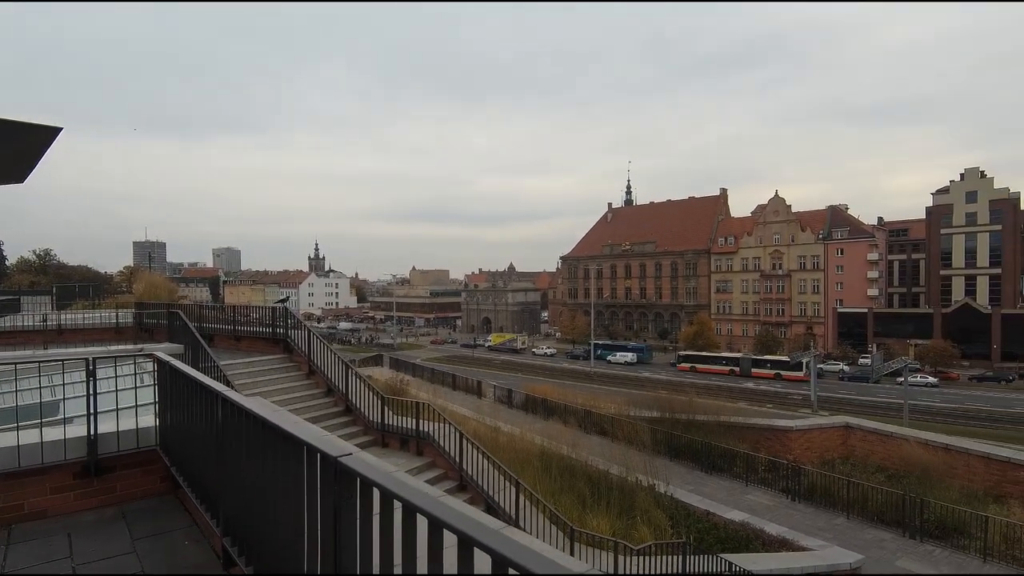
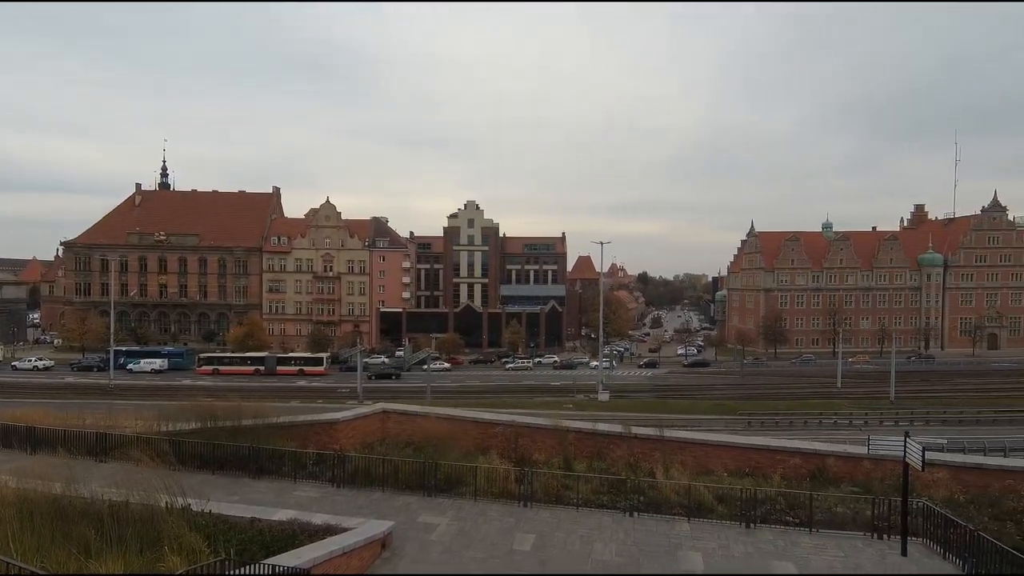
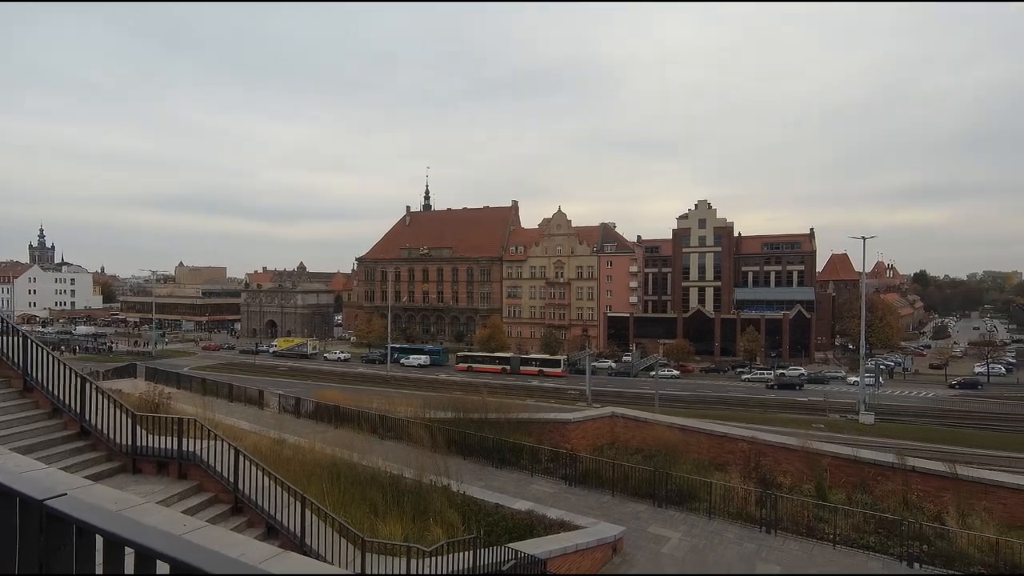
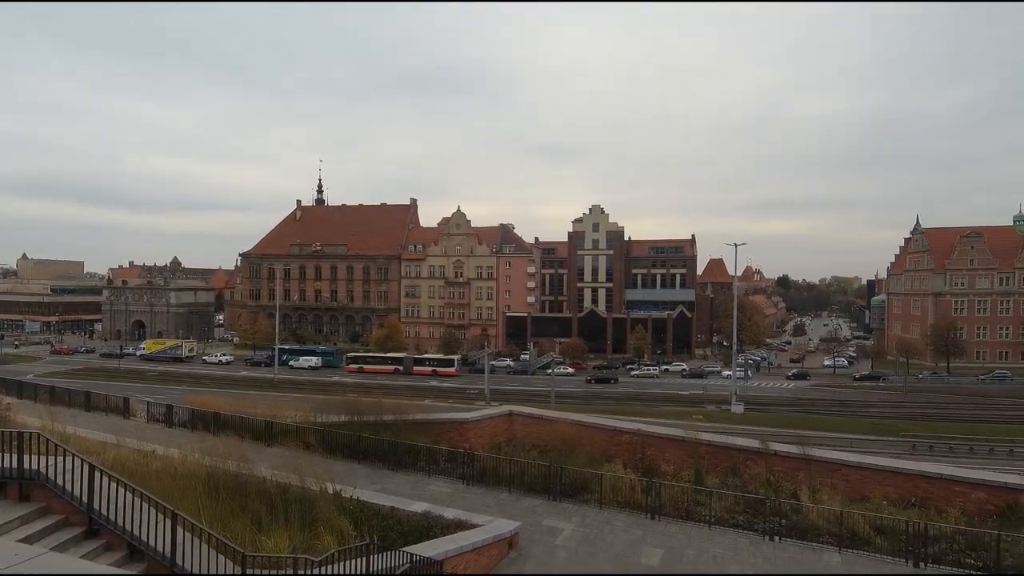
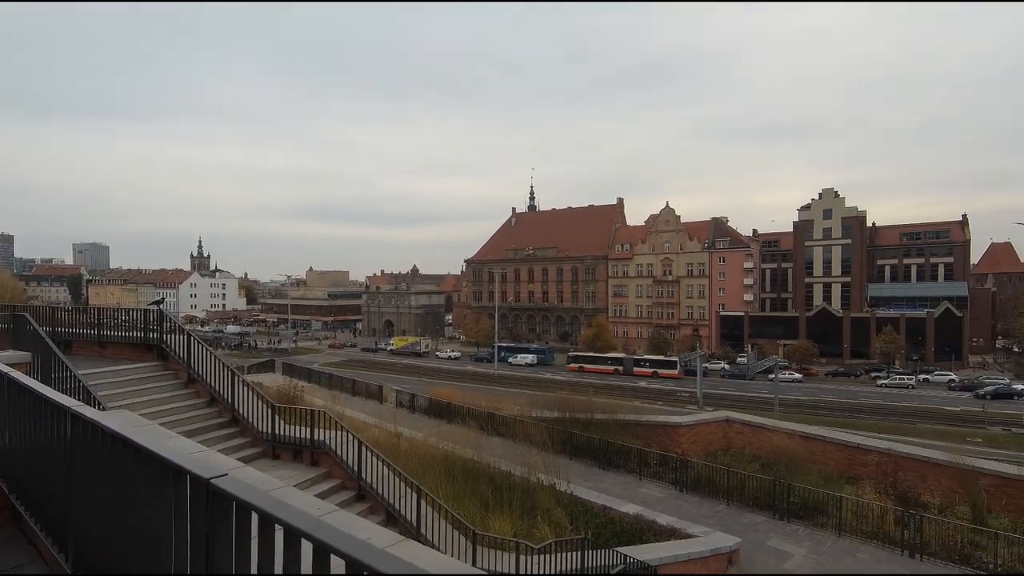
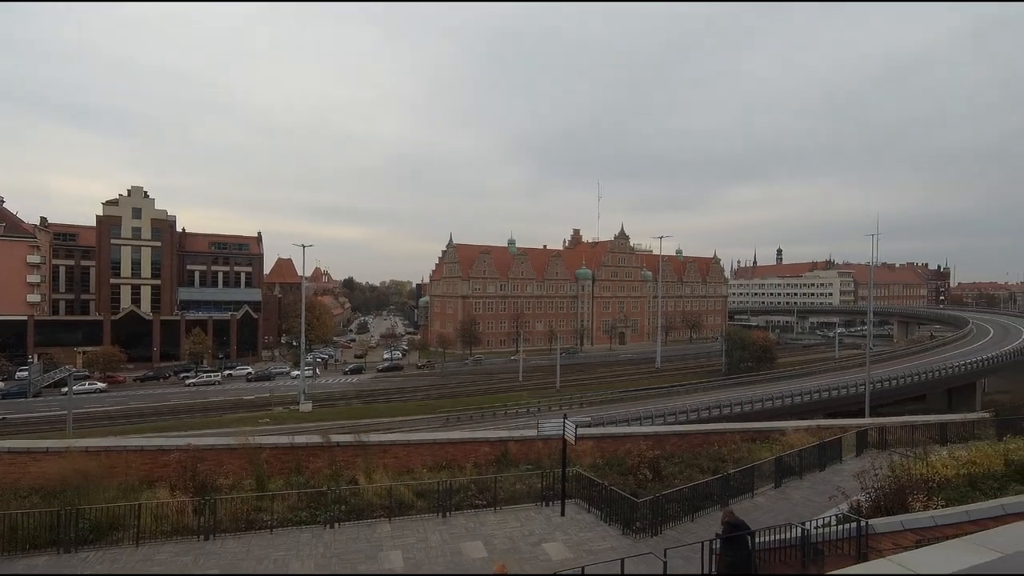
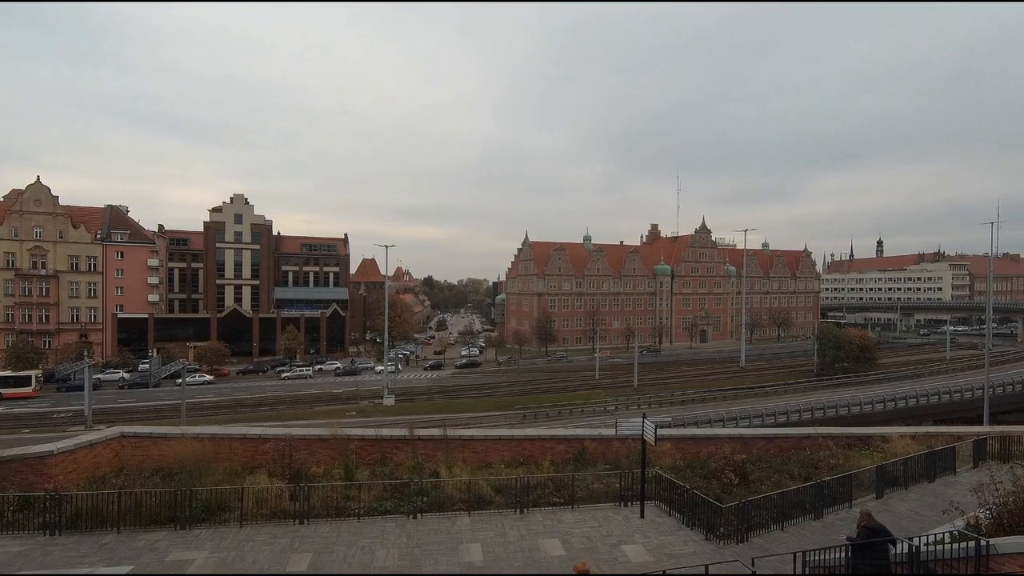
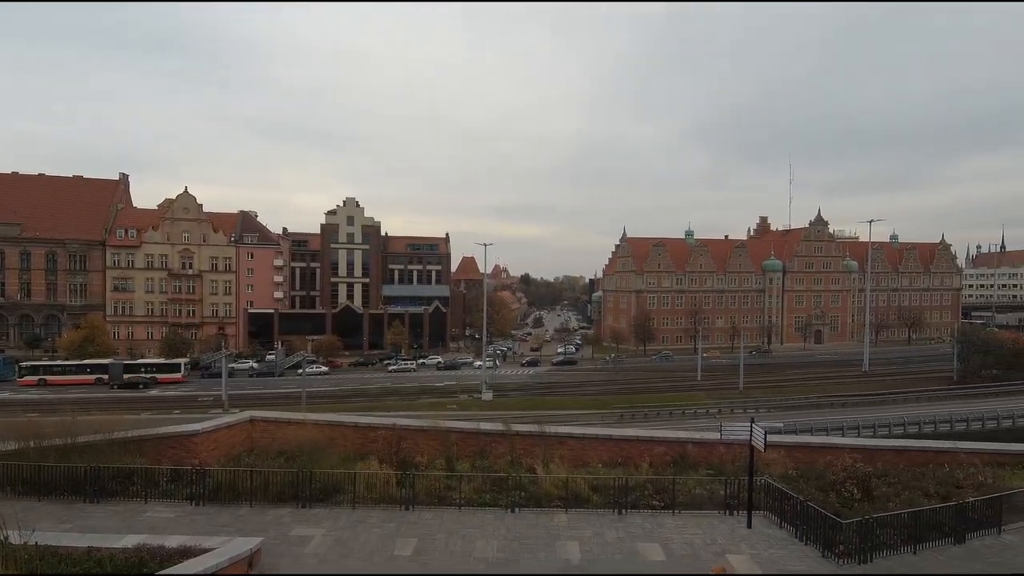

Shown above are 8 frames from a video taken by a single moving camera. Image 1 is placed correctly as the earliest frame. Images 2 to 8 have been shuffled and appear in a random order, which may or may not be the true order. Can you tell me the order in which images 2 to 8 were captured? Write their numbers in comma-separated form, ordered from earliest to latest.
5, 3, 4, 2, 8, 7, 6
